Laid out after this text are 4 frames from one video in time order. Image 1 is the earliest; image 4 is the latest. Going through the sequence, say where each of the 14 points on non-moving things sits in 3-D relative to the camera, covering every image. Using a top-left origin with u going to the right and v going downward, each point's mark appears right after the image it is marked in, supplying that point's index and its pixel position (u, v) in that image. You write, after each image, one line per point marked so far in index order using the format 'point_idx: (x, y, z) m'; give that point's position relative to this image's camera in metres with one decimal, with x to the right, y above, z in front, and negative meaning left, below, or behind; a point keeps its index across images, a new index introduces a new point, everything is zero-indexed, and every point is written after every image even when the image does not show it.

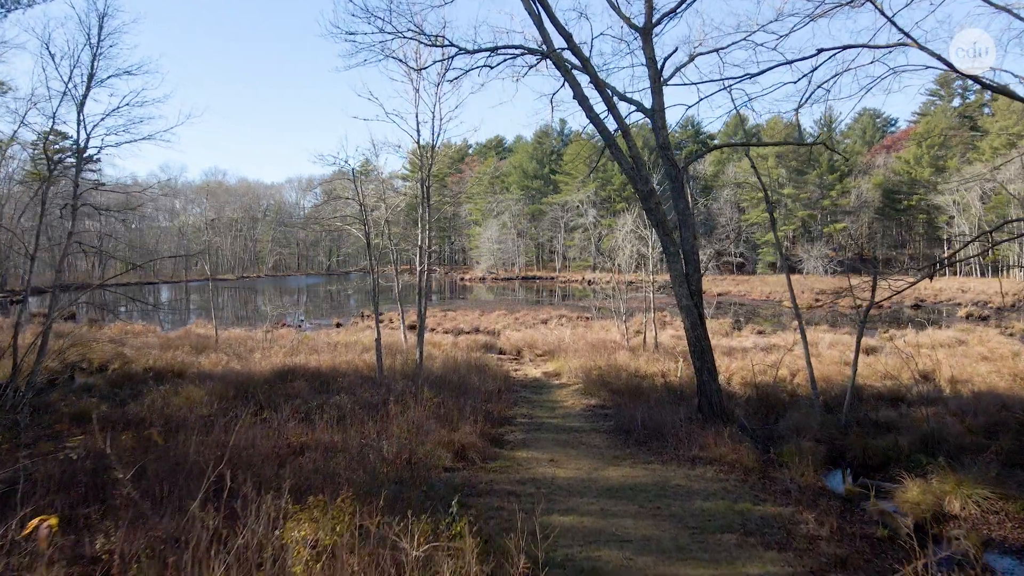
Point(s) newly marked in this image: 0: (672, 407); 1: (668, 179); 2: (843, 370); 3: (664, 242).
0: (+2.2, -1.6, +6.8) m
1: (+2.0, +1.4, +6.5) m
2: (+6.4, -1.6, +9.4) m
3: (+1.9, +0.6, +6.3) m
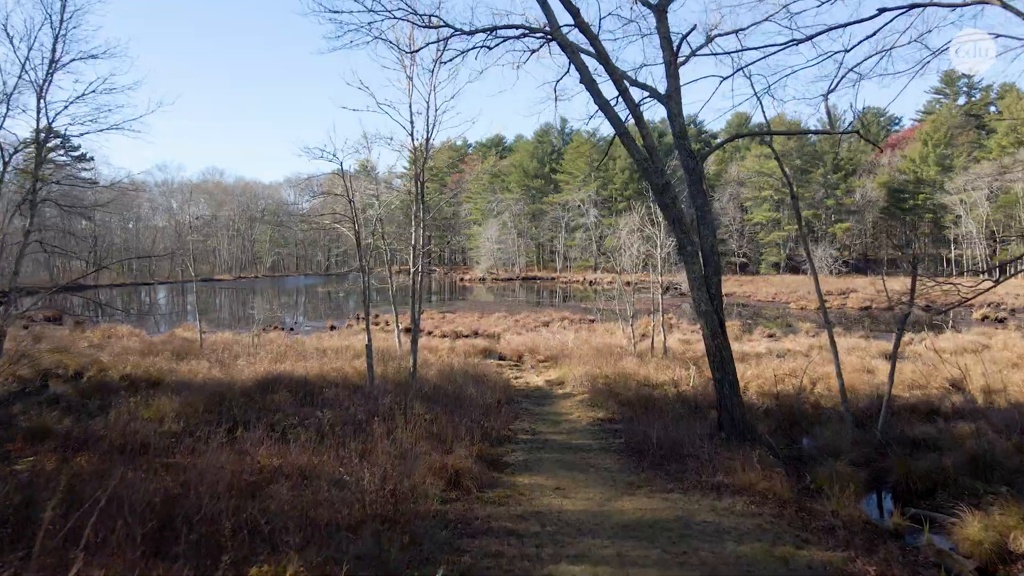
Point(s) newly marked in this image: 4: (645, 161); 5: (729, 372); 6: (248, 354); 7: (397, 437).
0: (+2.2, -1.7, +6.1) m
1: (+2.1, +1.4, +5.8) m
2: (+6.4, -1.6, +8.8) m
3: (+2.0, +0.6, +5.7) m
4: (+1.5, +1.5, +5.7) m
5: (+2.5, -1.0, +5.7) m
6: (-5.6, -1.4, +10.3) m
7: (-1.2, -1.5, +5.0) m
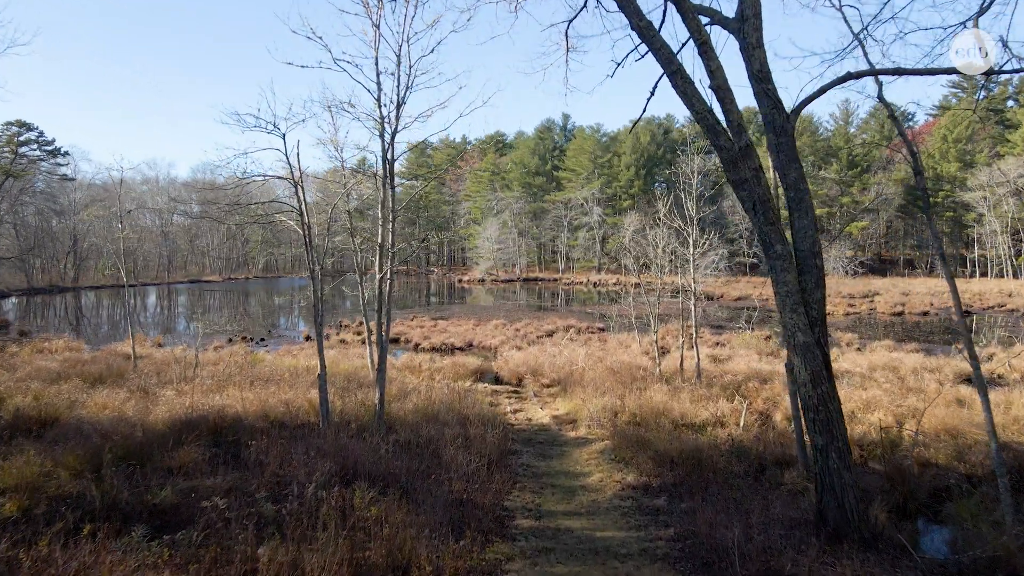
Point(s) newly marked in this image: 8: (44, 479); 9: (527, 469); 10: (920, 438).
0: (+2.2, -1.8, +4.2) m
1: (+2.0, +1.2, +3.9) m
2: (+6.3, -1.8, +6.8) m
3: (+1.9, +0.4, +3.7) m
4: (+1.5, +1.3, +3.7) m
5: (+2.5, -1.1, +3.7) m
6: (-5.6, -1.5, +8.4) m
7: (-1.2, -1.7, +3.0) m
8: (-4.3, -1.8, +4.5) m
9: (+0.2, -2.0, +5.4) m
10: (+5.0, -1.9, +6.1) m
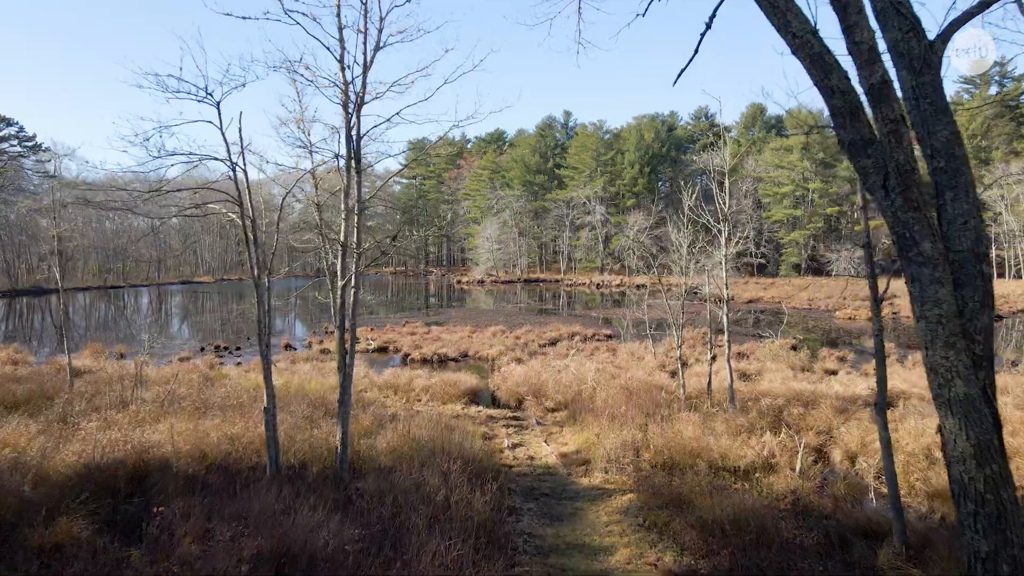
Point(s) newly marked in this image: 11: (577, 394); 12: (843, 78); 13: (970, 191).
0: (+2.2, -1.9, +2.8) m
1: (+2.0, +1.1, +2.5) m
2: (+6.3, -1.9, +5.5) m
3: (+1.9, +0.3, +2.4) m
4: (+1.5, +1.2, +2.4) m
5: (+2.4, -1.2, +2.3) m
6: (-5.6, -1.6, +7.0) m
7: (-1.2, -1.8, +1.7) m
8: (-4.3, -1.9, +3.2) m
9: (+0.1, -2.1, +4.1) m
10: (+5.0, -2.0, +4.8) m
11: (+1.1, -1.7, +8.0) m
12: (+1.6, +1.0, +2.3) m
13: (+2.3, +0.5, +2.4) m
